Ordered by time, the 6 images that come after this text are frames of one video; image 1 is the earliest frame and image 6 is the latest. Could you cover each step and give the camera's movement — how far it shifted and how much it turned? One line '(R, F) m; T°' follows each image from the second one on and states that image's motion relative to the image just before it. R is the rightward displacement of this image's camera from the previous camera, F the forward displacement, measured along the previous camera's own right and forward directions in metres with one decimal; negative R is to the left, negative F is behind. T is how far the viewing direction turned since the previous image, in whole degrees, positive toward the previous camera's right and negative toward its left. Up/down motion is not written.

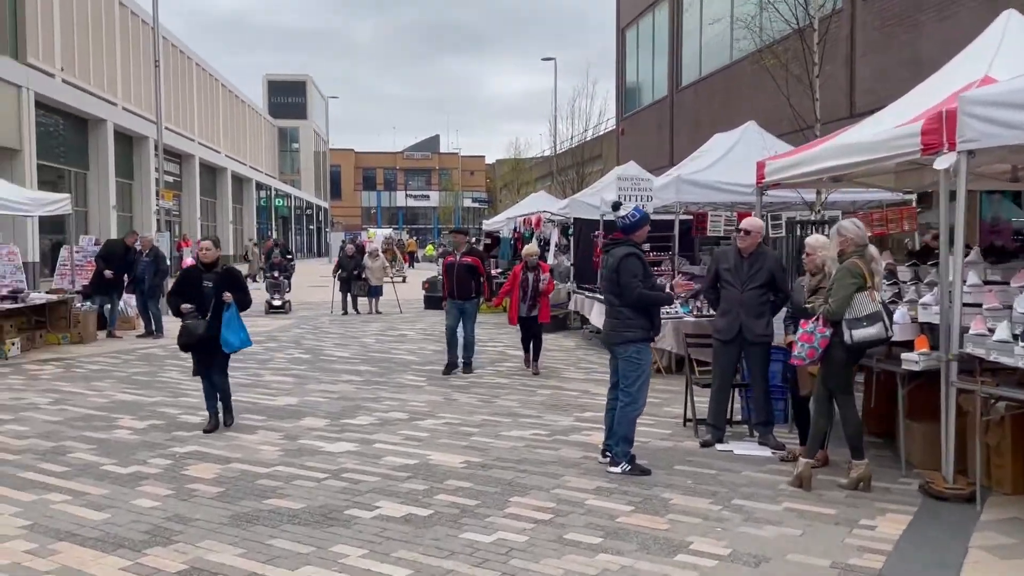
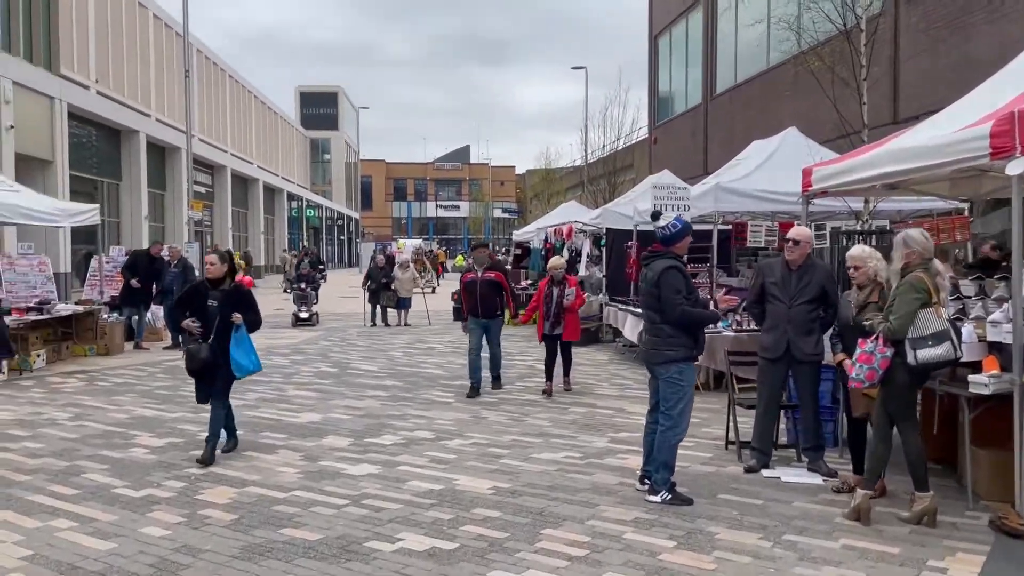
(0.0, +0.8) m; -1°
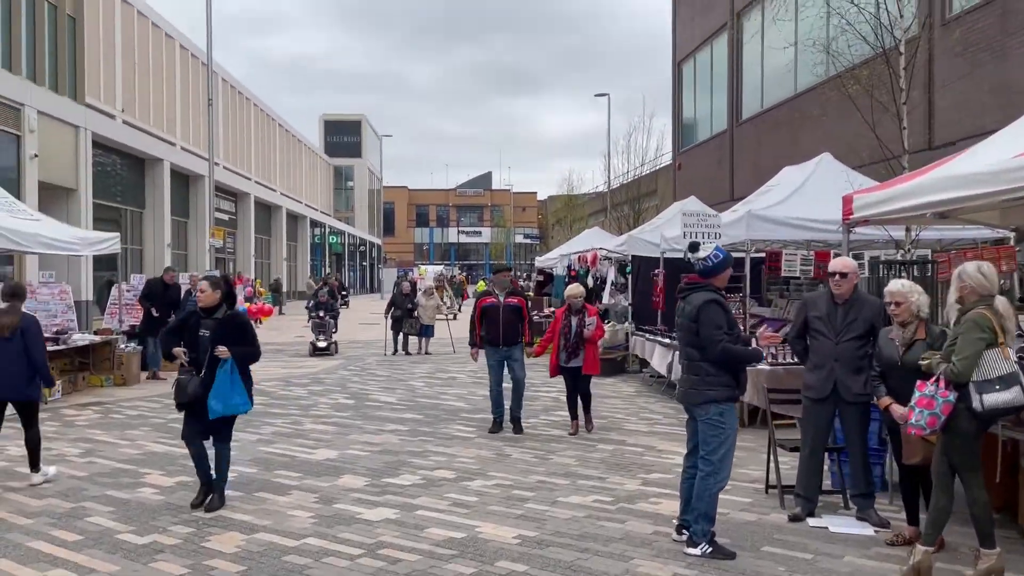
(0.0, +0.8) m; -1°
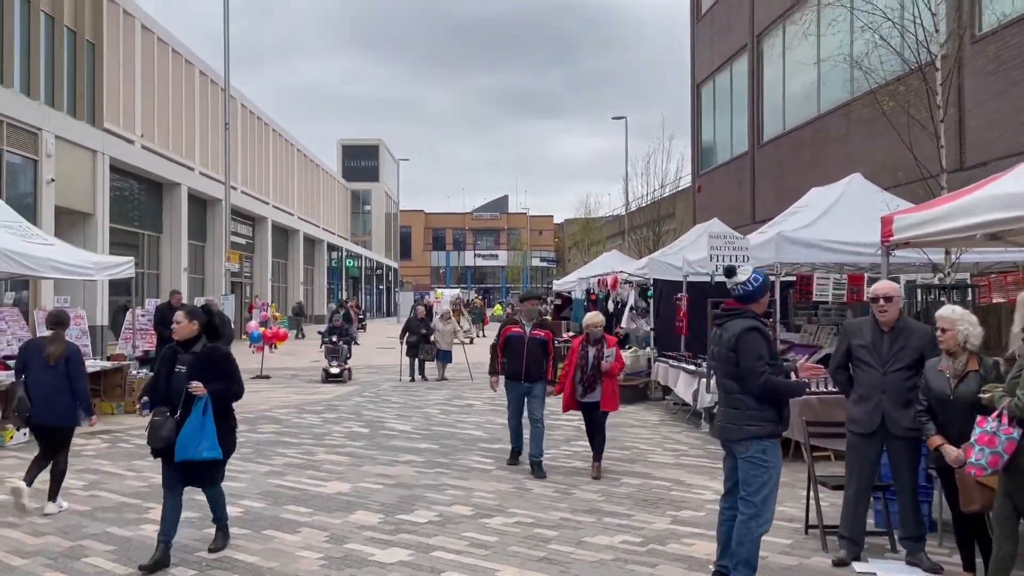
(0.0, +0.8) m; 0°
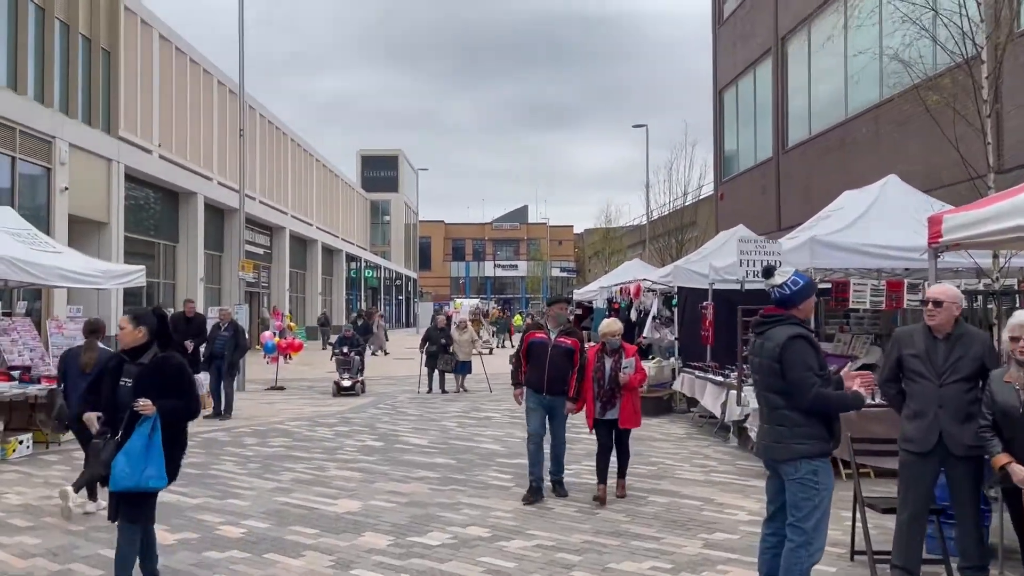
(0.0, +1.0) m; 0°
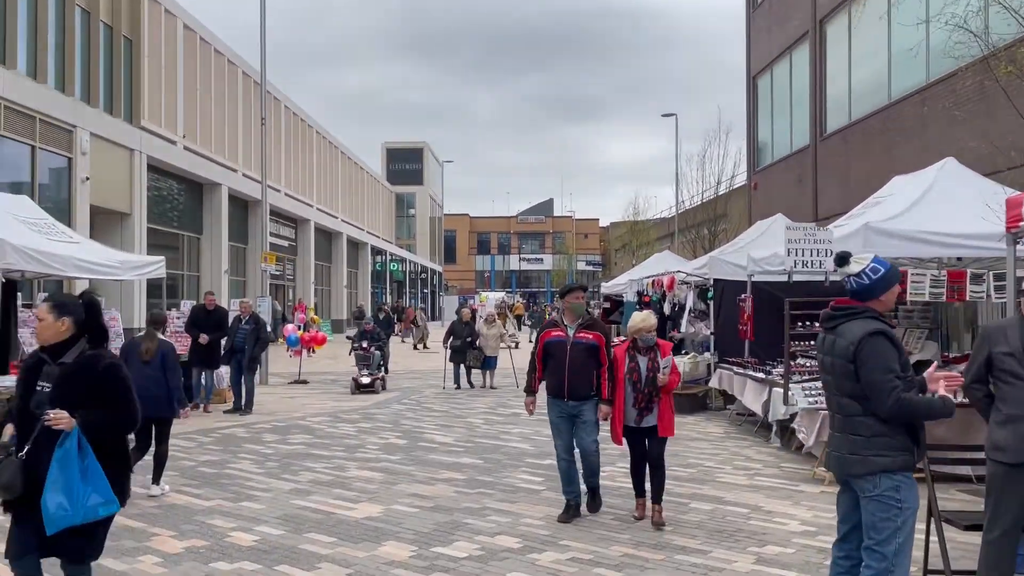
(-0.1, +1.2) m; -1°
